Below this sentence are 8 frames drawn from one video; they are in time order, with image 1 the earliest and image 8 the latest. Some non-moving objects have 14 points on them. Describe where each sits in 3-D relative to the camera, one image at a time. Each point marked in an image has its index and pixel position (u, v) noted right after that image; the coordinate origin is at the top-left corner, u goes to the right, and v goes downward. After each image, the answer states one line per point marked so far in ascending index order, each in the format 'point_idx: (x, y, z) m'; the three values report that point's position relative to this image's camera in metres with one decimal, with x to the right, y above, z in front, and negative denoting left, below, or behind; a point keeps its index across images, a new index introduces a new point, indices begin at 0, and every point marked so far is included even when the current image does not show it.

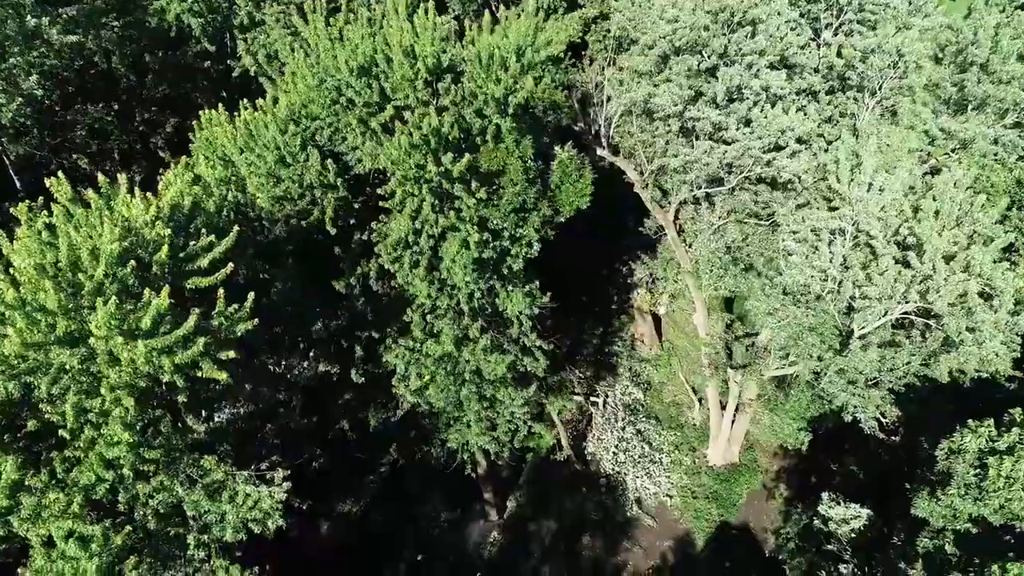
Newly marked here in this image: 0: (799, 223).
0: (+6.3, +1.5, +15.9) m
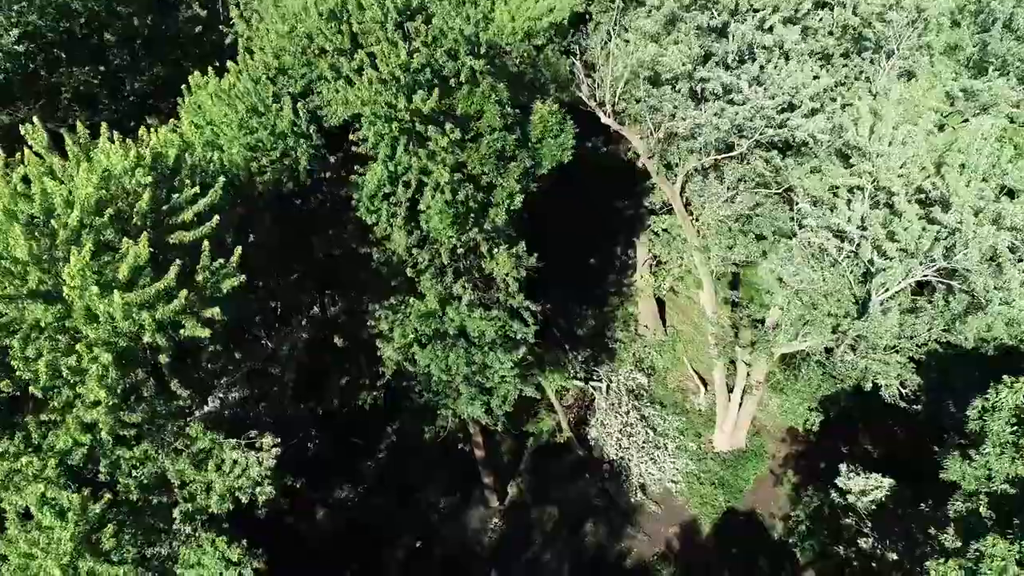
0: (+6.3, +2.2, +15.2) m
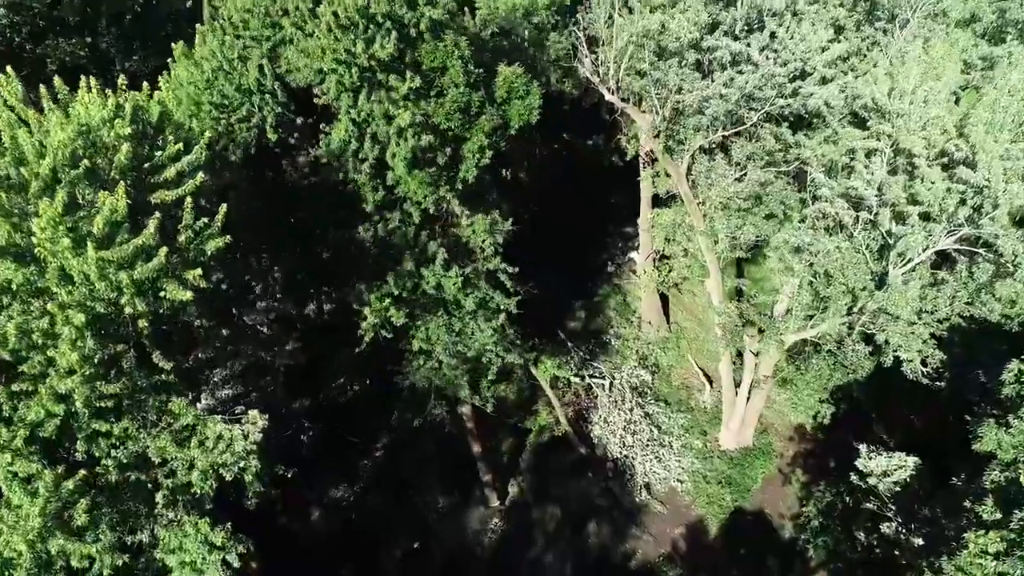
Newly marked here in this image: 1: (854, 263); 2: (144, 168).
0: (+6.3, +2.8, +14.5) m
1: (+6.7, +0.5, +14.0) m
2: (-5.9, +1.9, +11.4) m
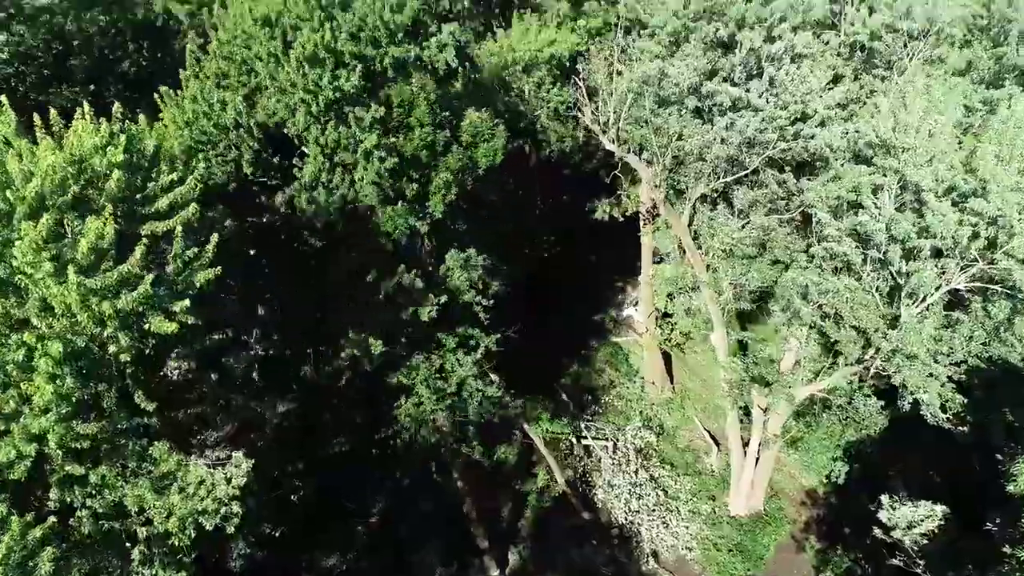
0: (+6.3, +1.9, +14.3) m
1: (+6.7, -0.3, +13.5) m
2: (-5.9, +1.4, +11.1) m
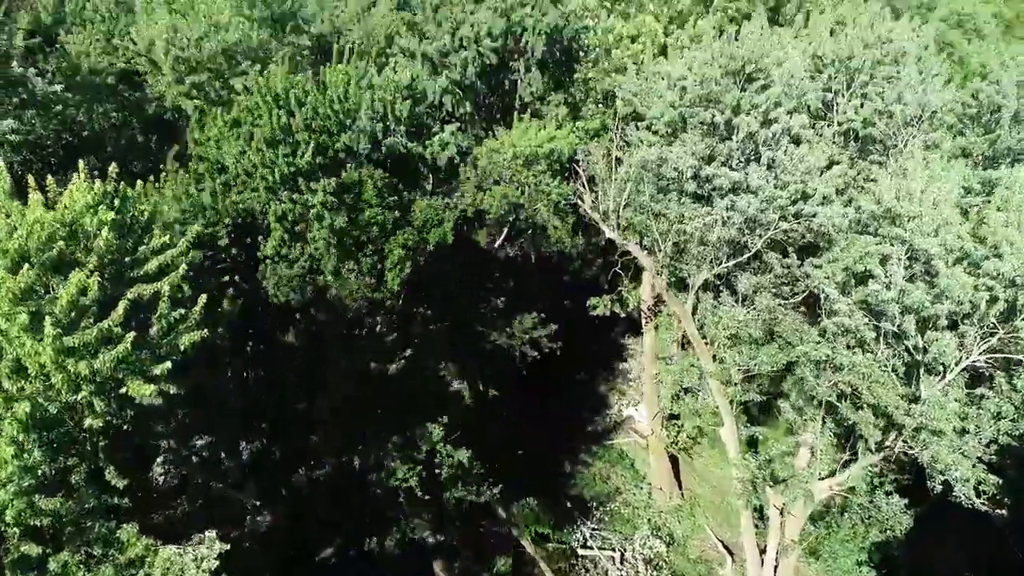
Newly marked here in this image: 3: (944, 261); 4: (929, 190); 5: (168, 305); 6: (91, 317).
0: (+6.3, +0.4, +14.1) m
1: (+6.7, -1.6, +12.9) m
2: (-5.9, +0.4, +10.8) m
3: (+7.3, +0.4, +12.1) m
4: (+7.8, +1.8, +13.4) m
5: (-5.2, -0.3, +10.9) m
6: (-5.7, -0.4, +9.8) m
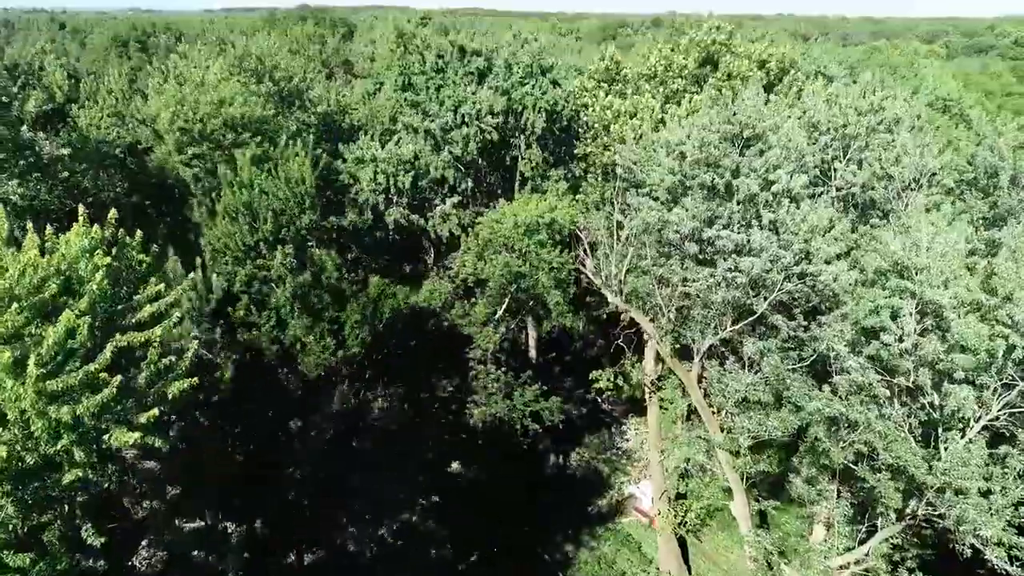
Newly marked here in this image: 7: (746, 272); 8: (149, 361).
0: (+6.4, -0.7, +13.8) m
1: (+6.7, -2.6, +12.4) m
2: (-5.8, -0.3, +10.6) m
3: (+7.3, -0.4, +11.8) m
4: (+7.8, +0.8, +13.4) m
5: (-5.1, -1.0, +10.6) m
6: (-5.7, -1.0, +9.5) m
7: (+5.1, +0.3, +15.6) m
8: (-5.2, -1.1, +10.3) m
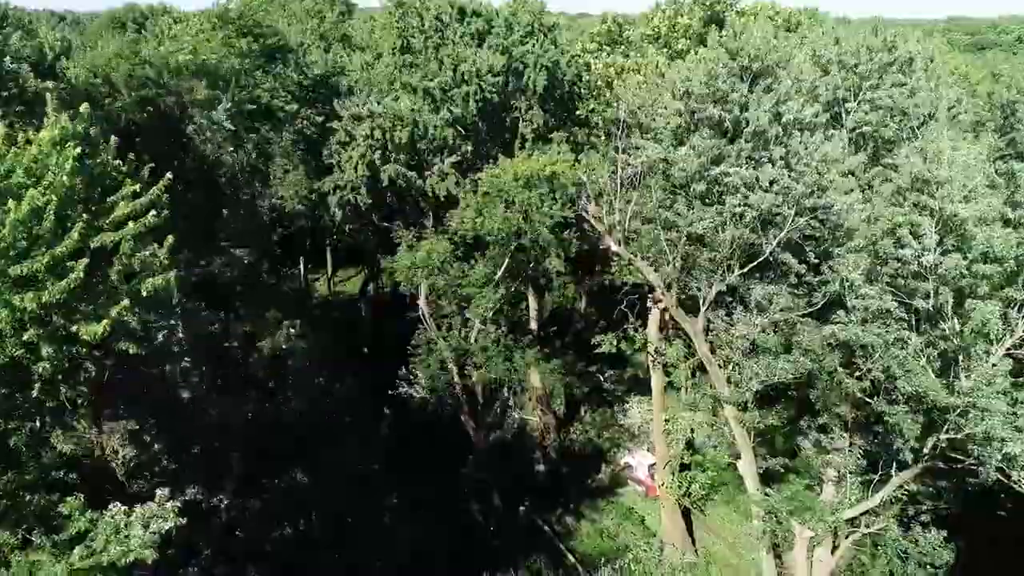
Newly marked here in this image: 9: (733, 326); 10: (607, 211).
0: (+6.4, +0.7, +13.3) m
1: (+6.8, -1.2, +11.9) m
2: (-5.8, +1.0, +10.0) m
3: (+7.4, +0.9, +11.3) m
4: (+7.9, +2.1, +12.8) m
5: (-5.1, +0.4, +10.0) m
6: (-5.6, +0.4, +8.9) m
7: (+5.1, +1.7, +15.1) m
8: (-5.1, +0.3, +9.8) m
9: (+5.4, -0.9, +17.6) m
10: (+2.6, +2.0, +19.3) m
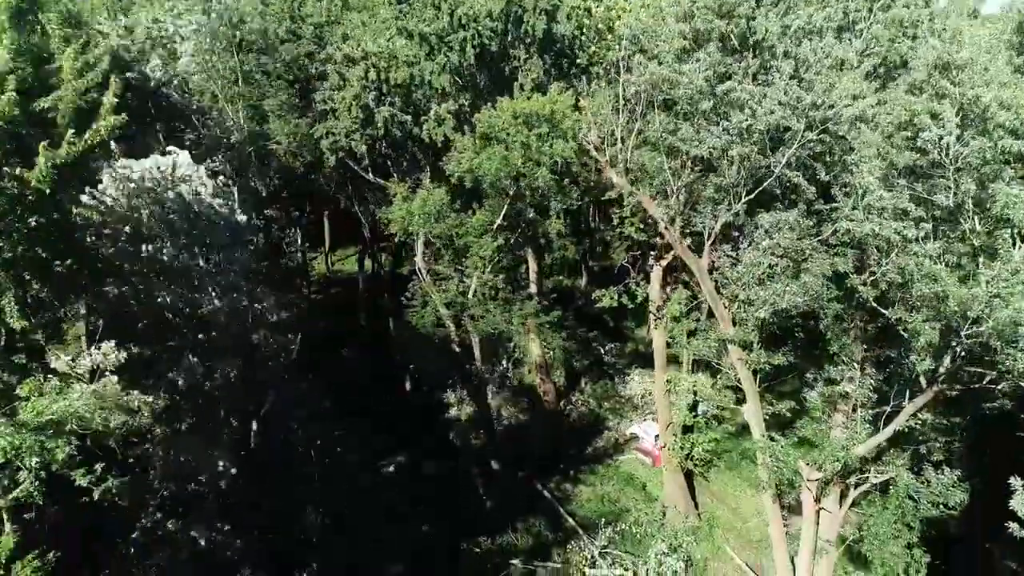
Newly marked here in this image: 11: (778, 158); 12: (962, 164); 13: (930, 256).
0: (+6.3, +2.3, +12.6) m
1: (+6.7, +0.4, +11.2) m
2: (-5.8, +2.7, +9.4) m
3: (+7.3, +2.6, +10.6) m
4: (+7.8, +3.8, +12.1) m
5: (-5.2, +2.0, +9.4) m
6: (-5.7, +2.0, +8.3) m
7: (+5.0, +3.3, +14.4) m
8: (-5.2, +1.9, +9.1) m
9: (+5.4, +0.7, +17.0) m
10: (+2.5, +3.7, +18.6) m
11: (+5.6, +2.7, +15.0) m
12: (+6.9, +1.8, +10.9) m
13: (+6.7, +0.5, +11.4) m
